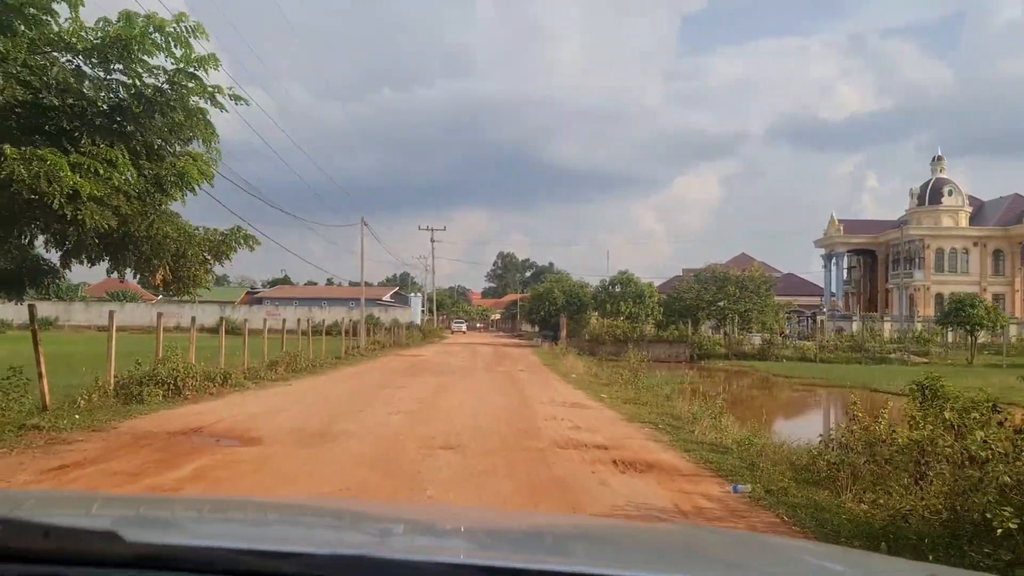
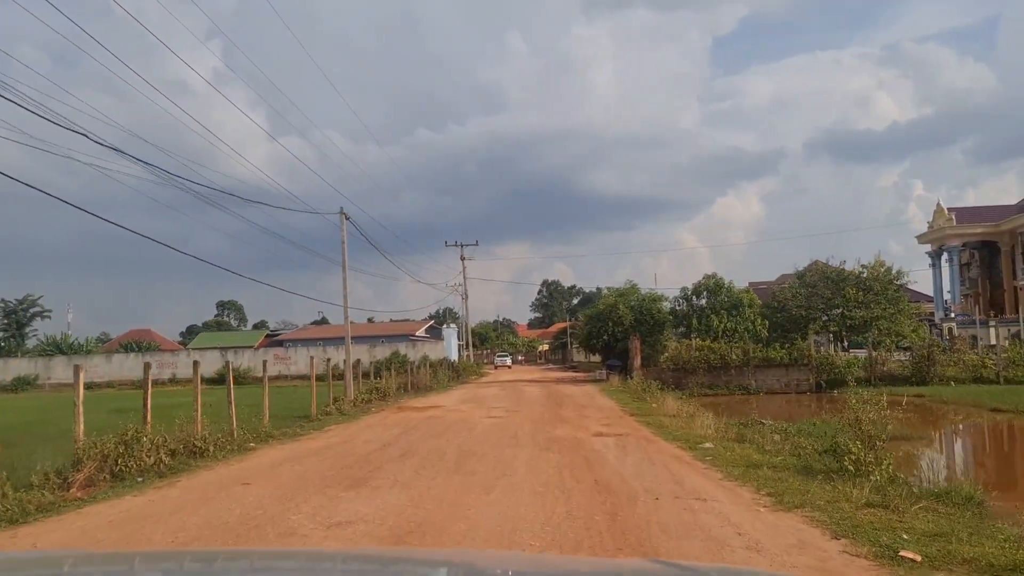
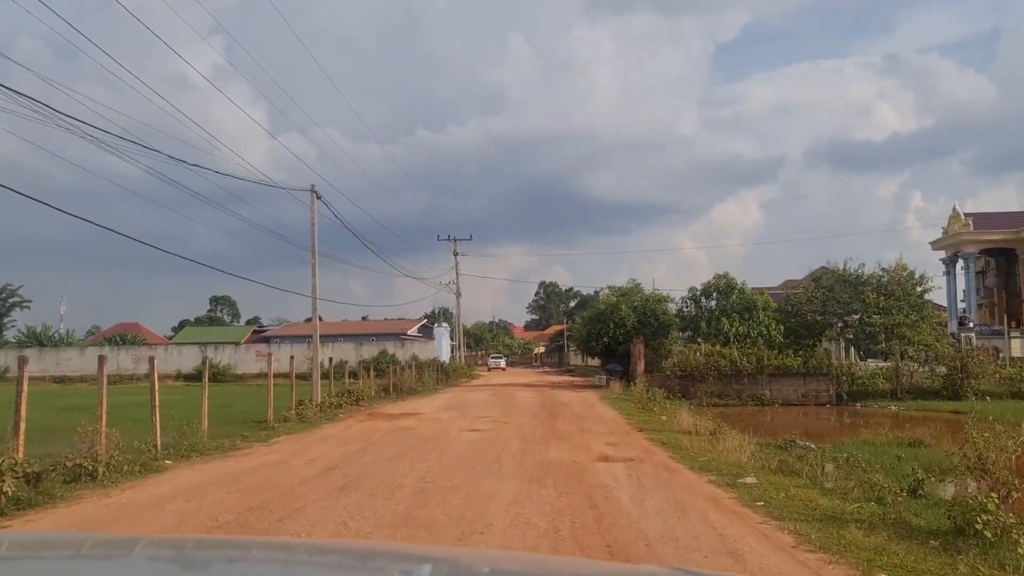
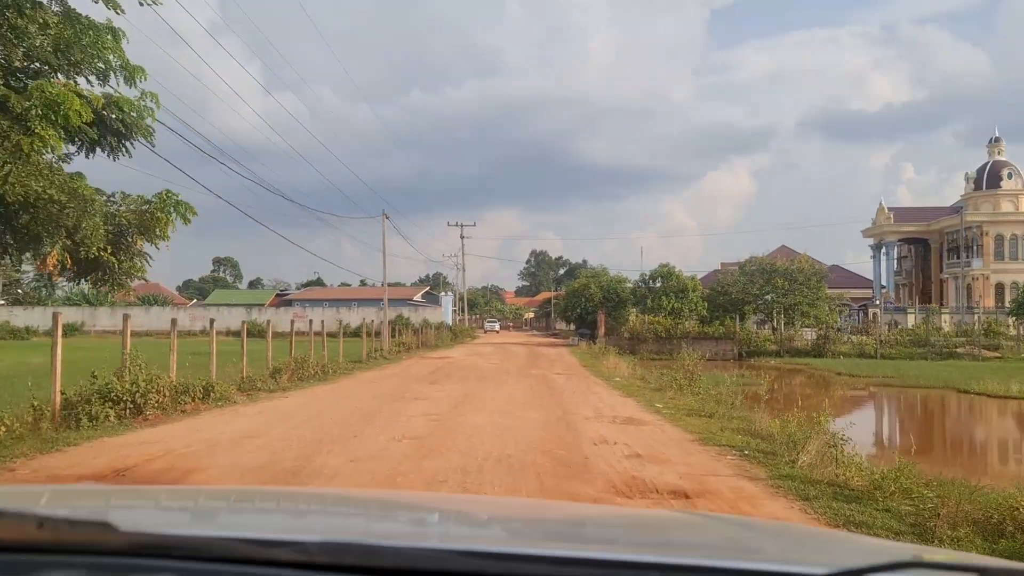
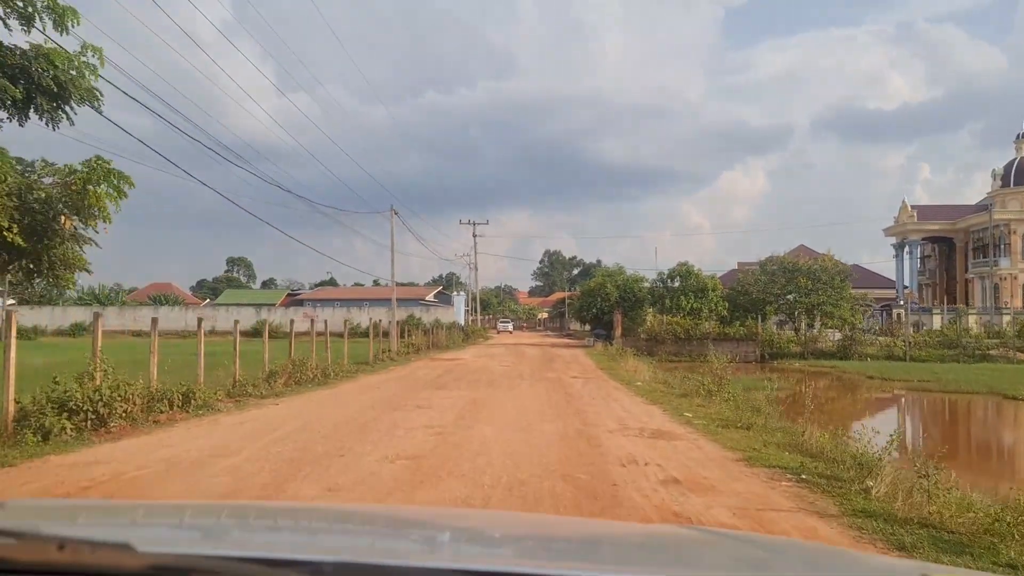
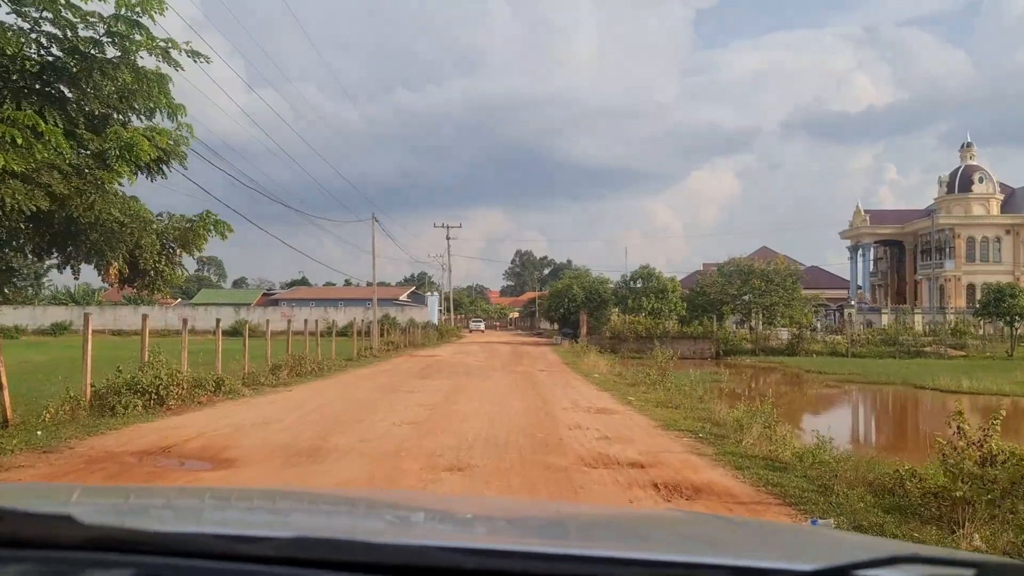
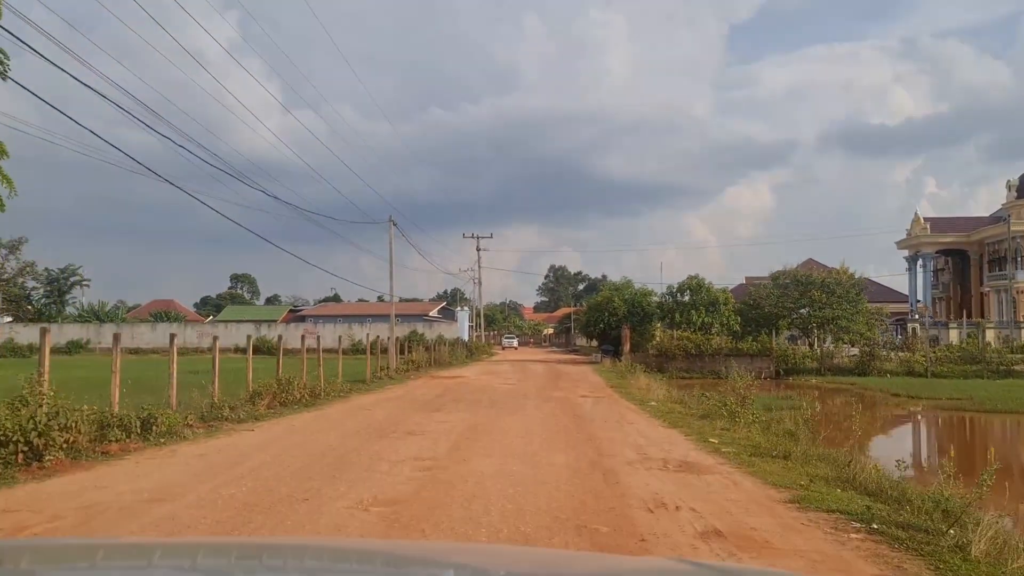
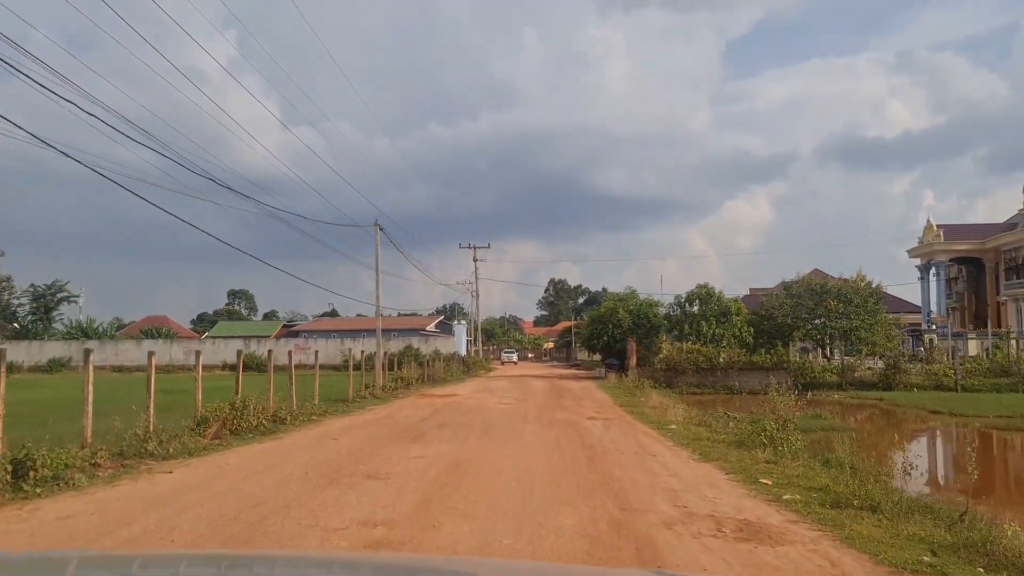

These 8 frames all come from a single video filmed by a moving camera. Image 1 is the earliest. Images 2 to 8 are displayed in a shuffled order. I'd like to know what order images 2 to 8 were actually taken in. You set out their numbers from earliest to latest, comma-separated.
6, 4, 5, 7, 8, 2, 3
